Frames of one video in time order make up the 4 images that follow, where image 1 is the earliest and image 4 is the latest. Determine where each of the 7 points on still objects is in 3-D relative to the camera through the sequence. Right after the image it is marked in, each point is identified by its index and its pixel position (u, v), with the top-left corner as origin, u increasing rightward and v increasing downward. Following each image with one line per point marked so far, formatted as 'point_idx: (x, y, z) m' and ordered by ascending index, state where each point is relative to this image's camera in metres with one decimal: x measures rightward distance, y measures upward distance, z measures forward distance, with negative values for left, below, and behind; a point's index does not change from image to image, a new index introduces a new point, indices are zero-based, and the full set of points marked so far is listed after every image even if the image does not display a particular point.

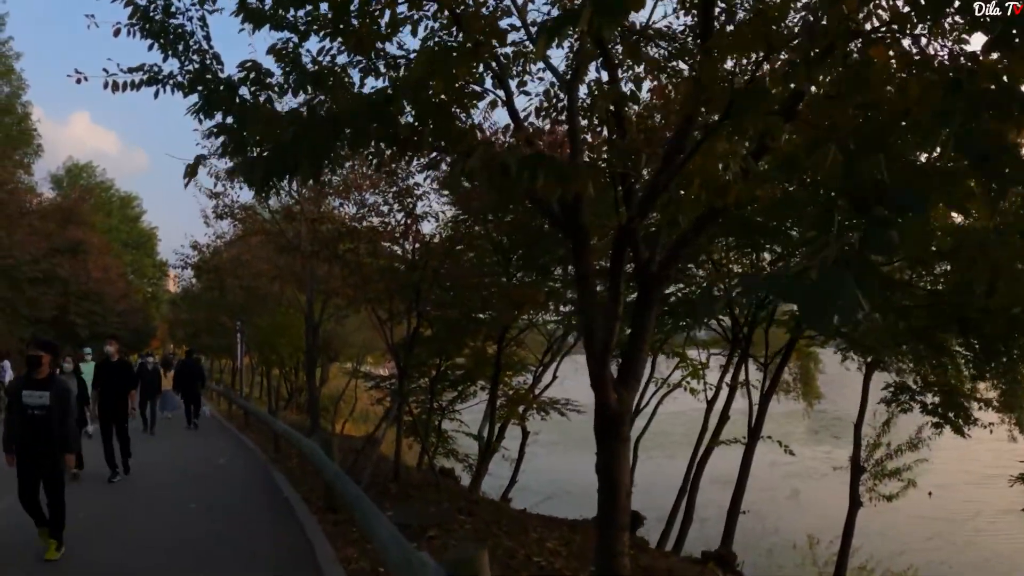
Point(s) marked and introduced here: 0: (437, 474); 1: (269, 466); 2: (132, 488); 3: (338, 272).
0: (-0.6, -1.5, +12.7) m
1: (-2.2, -1.6, +14.2) m
2: (-3.1, -1.6, +13.0) m
3: (-1.6, +0.1, +14.5) m
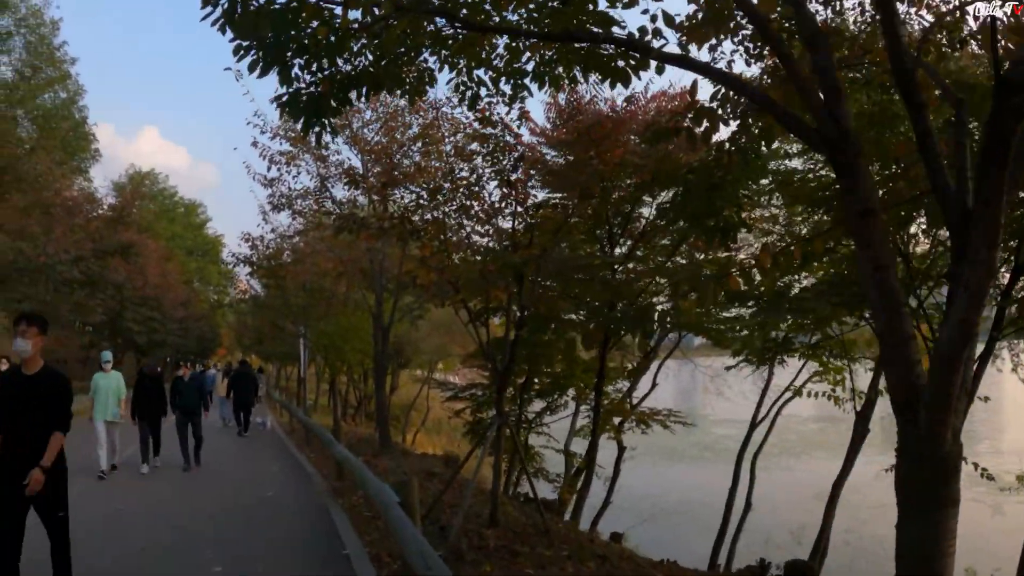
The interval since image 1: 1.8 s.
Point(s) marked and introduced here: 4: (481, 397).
0: (+0.2, -1.4, +10.1) m
1: (-1.3, -1.6, +11.6) m
2: (-2.3, -1.6, +10.4) m
3: (-0.7, +0.2, +11.9) m
4: (-0.4, -1.3, +19.0) m
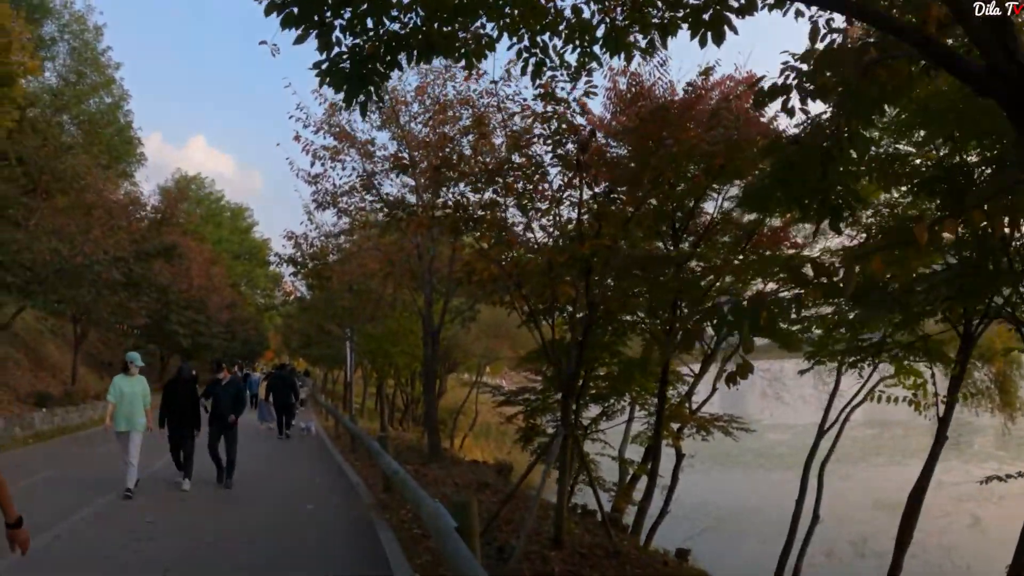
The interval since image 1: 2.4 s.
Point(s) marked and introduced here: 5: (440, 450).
0: (+0.5, -1.4, +9.2) m
1: (-0.9, -1.5, +10.8) m
2: (-2.0, -1.6, +9.7) m
3: (-0.3, +0.2, +11.1) m
4: (+0.3, -1.3, +18.1) m
5: (-0.7, -1.5, +14.9) m
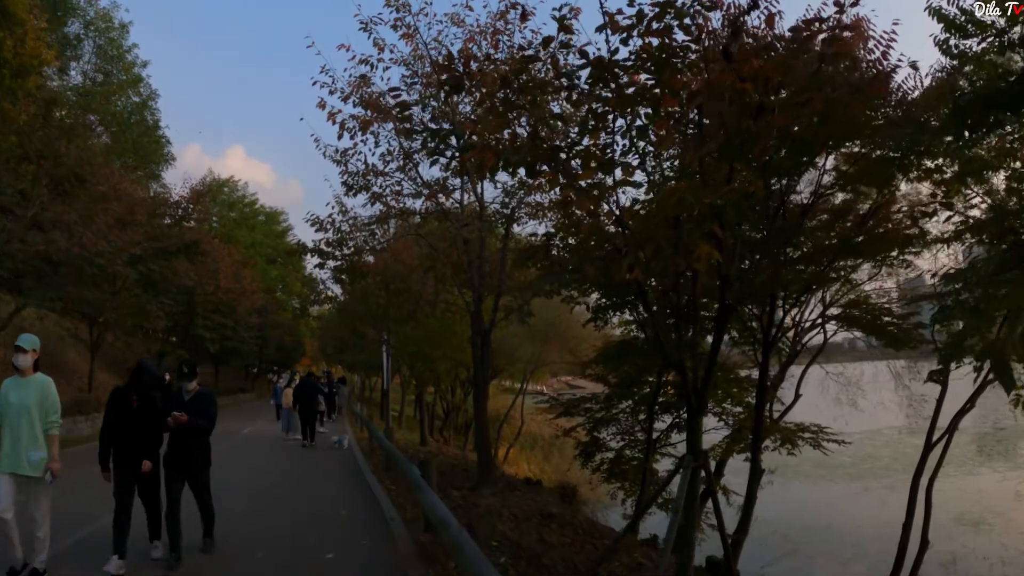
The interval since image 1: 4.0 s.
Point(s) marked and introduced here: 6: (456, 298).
0: (+0.9, -1.3, +6.9) m
1: (-0.5, -1.5, +8.5) m
2: (-1.6, -1.5, +7.4) m
3: (+0.1, +0.3, +8.8) m
4: (+0.9, -1.2, +15.8) m
5: (-0.2, -1.5, +12.6) m
6: (-0.7, -0.1, +18.9) m
